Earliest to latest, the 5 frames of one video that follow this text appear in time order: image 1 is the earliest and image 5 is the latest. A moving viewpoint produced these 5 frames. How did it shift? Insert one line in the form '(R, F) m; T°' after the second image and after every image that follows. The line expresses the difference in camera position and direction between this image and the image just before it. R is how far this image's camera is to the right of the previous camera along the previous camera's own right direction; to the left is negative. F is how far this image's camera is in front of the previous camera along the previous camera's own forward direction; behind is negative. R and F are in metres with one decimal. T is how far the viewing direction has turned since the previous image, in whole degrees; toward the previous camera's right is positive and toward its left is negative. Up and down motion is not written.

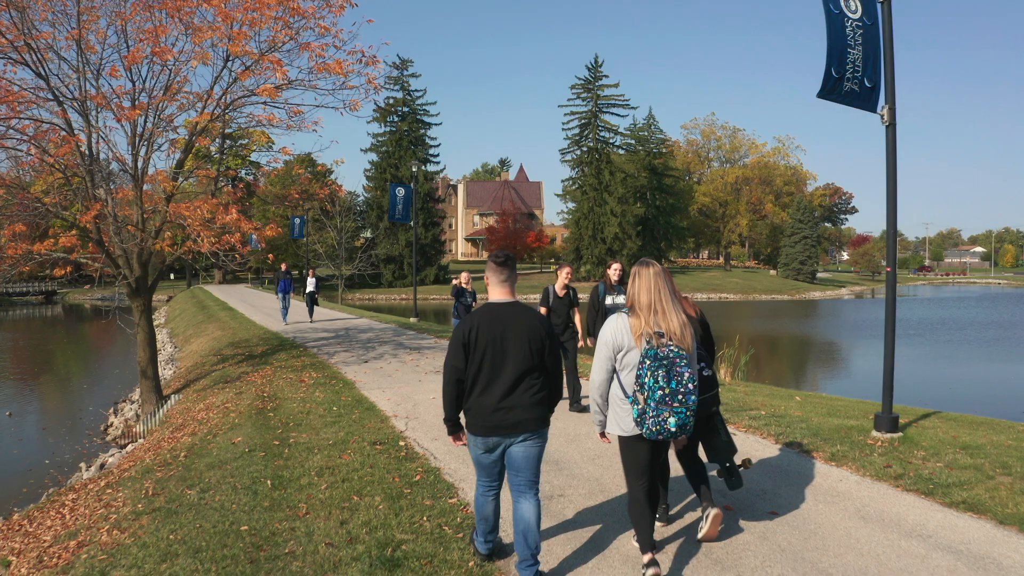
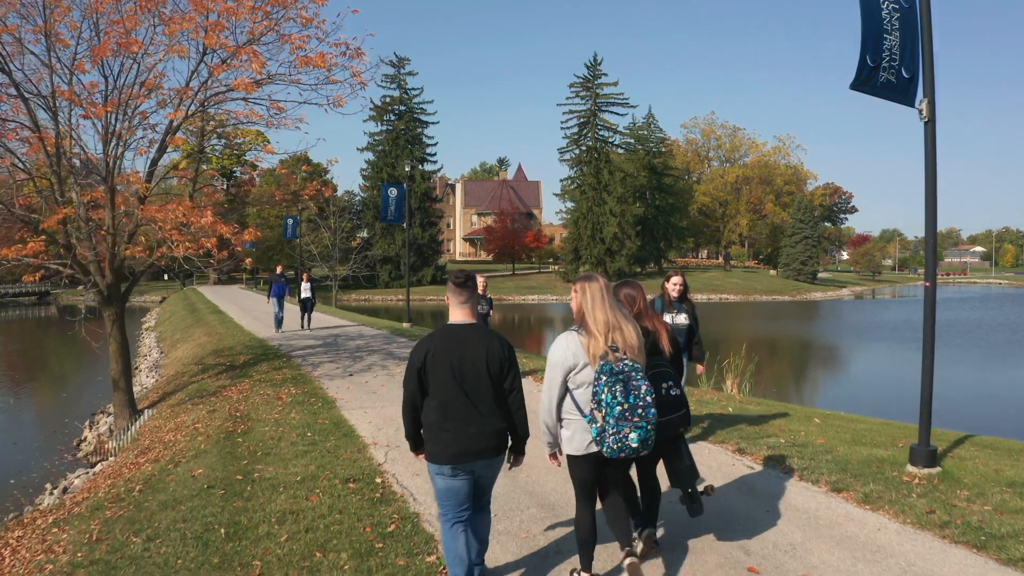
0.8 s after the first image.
(+0.1, +0.7) m; 0°
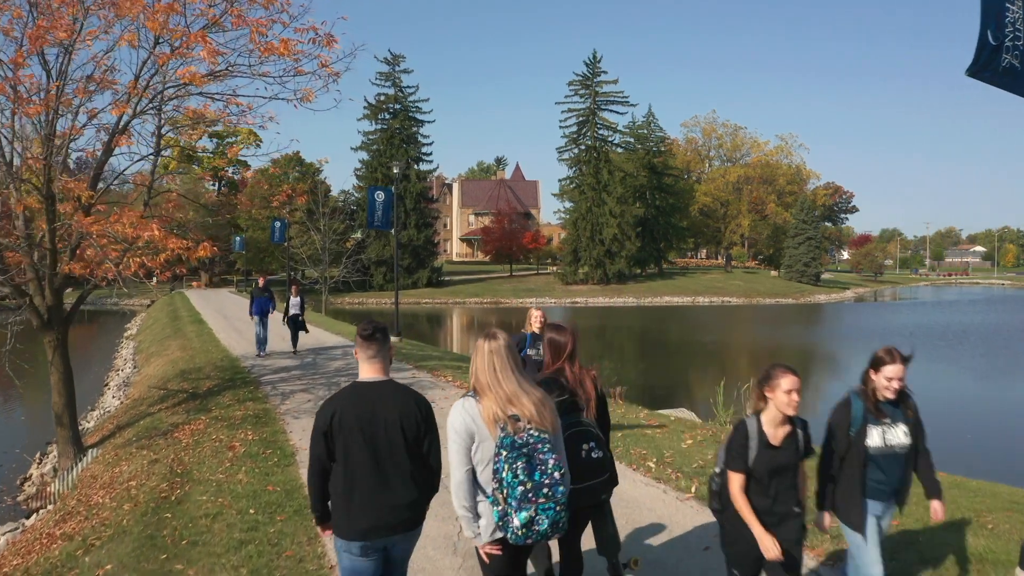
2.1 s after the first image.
(0.0, +1.4) m; 0°
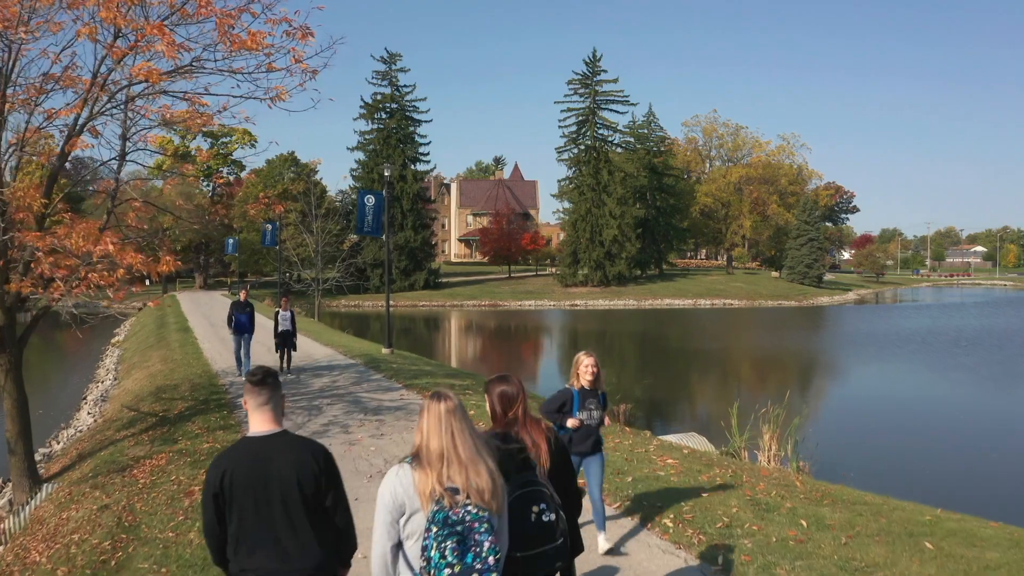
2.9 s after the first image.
(0.0, +0.9) m; 0°
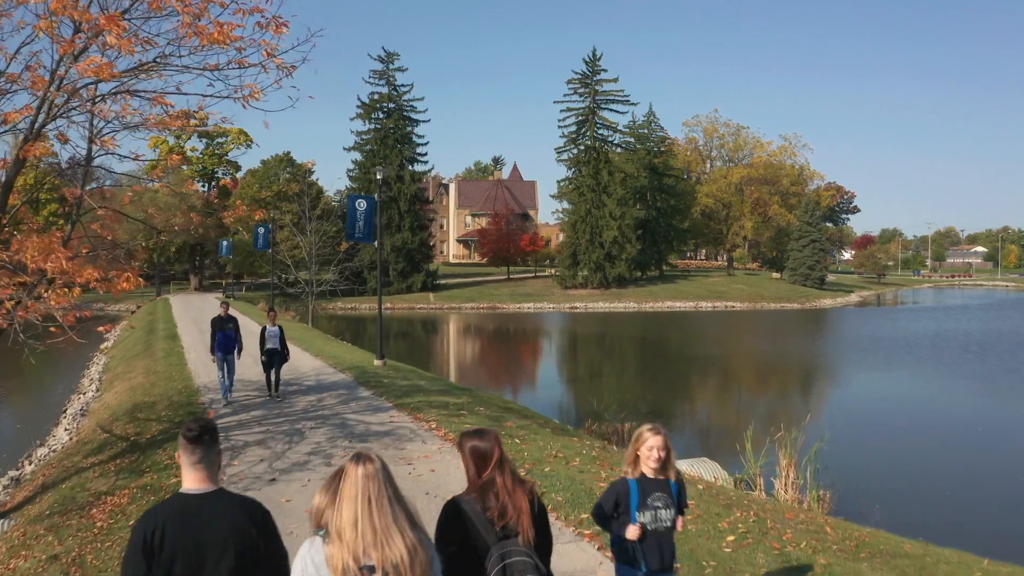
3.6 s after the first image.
(0.0, +0.8) m; 0°
